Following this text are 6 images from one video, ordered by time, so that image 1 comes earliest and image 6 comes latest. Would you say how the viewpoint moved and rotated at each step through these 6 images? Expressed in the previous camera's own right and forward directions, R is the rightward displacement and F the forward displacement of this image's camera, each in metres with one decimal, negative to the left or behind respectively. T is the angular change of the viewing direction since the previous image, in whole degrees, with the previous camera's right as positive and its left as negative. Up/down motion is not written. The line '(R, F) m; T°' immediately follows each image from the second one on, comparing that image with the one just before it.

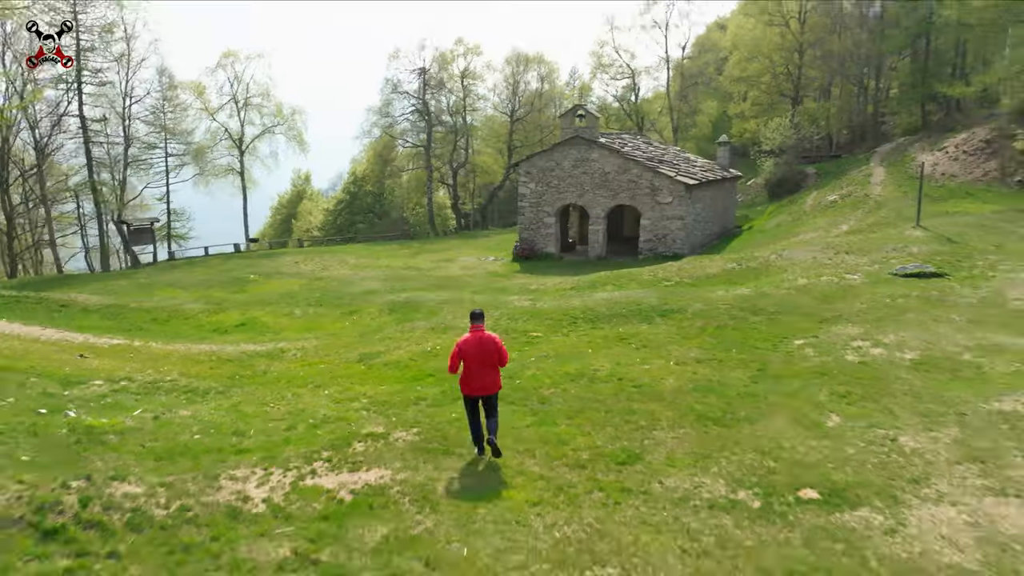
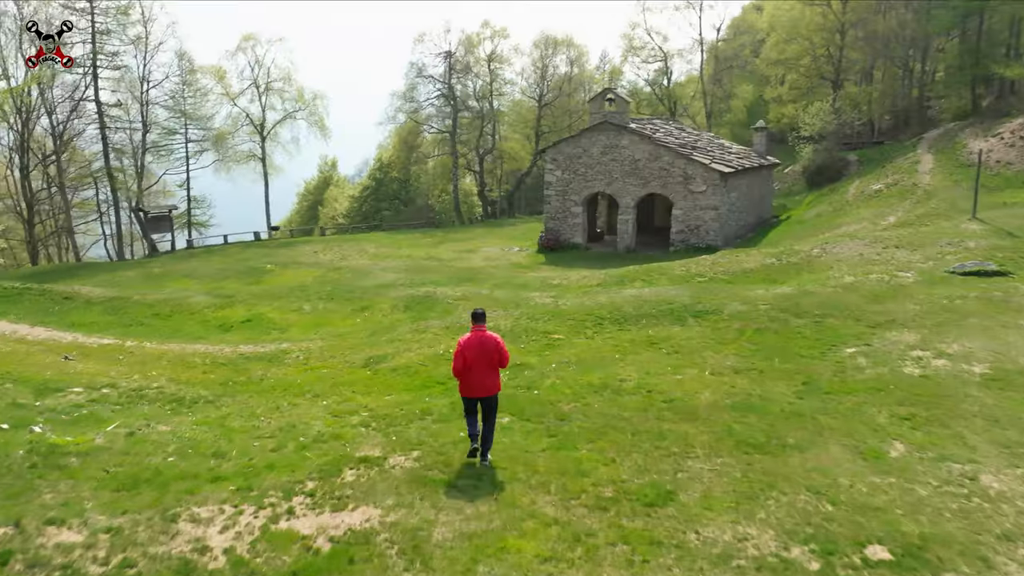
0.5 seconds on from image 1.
(+0.1, +1.1) m; -2°
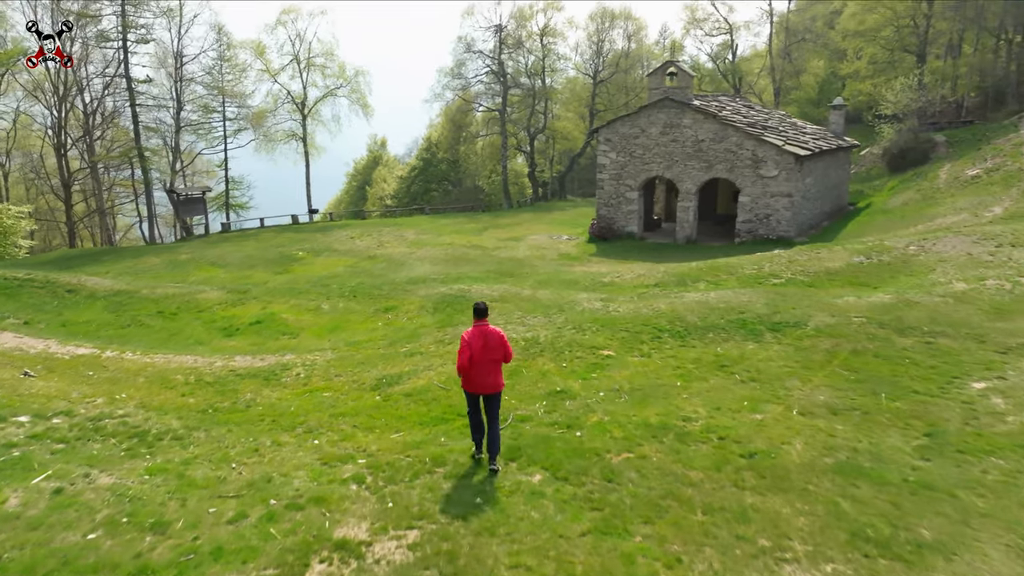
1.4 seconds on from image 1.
(+0.1, +2.0) m; -4°
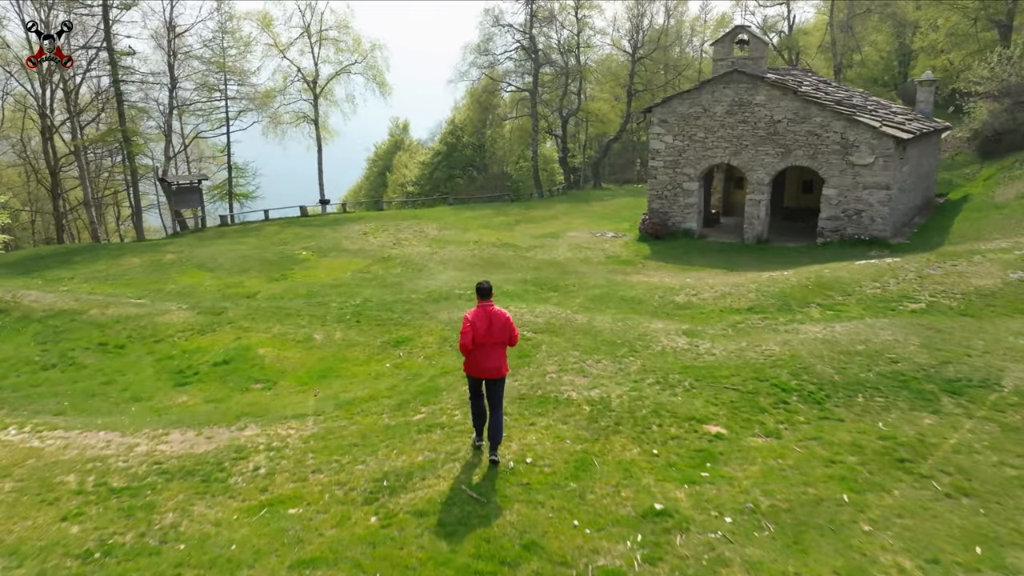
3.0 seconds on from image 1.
(-0.4, +3.4) m; -2°
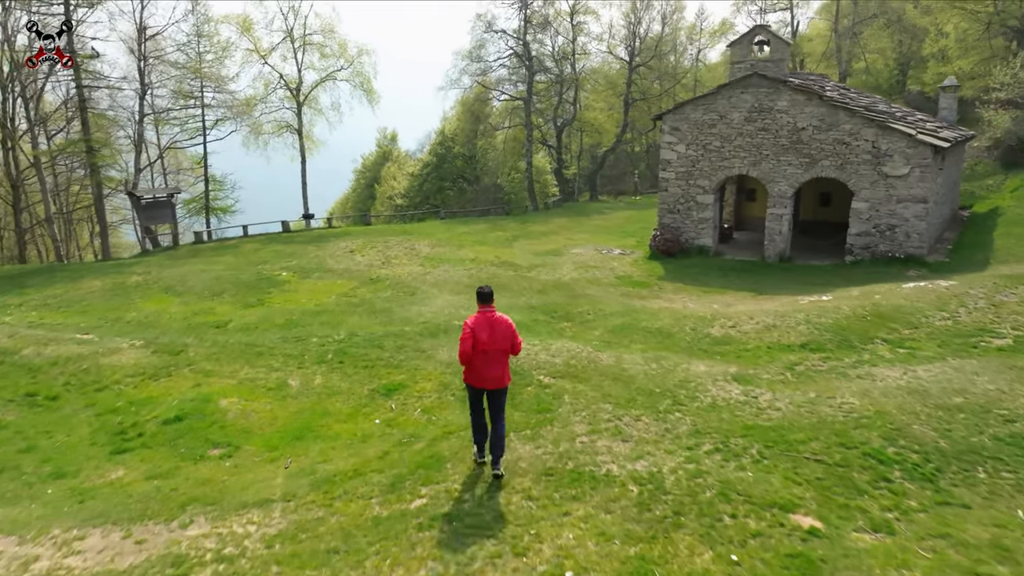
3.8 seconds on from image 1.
(-0.3, +1.7) m; +1°
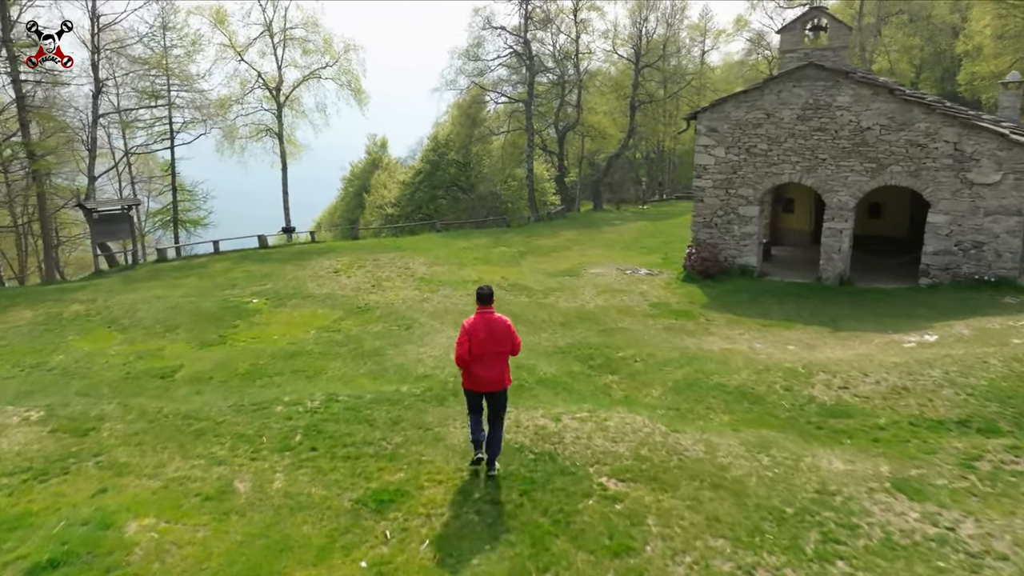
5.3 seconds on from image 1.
(-0.5, +2.8) m; +1°
